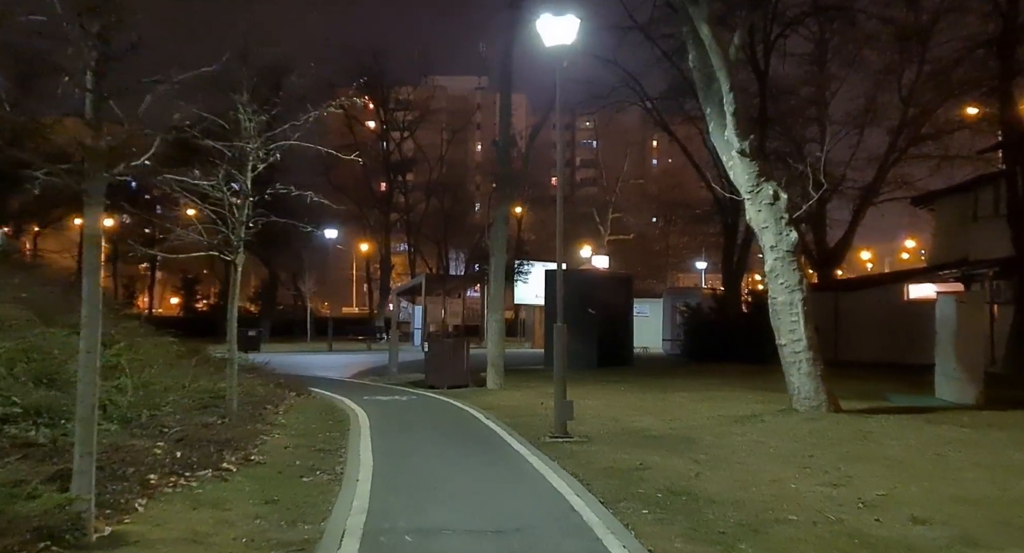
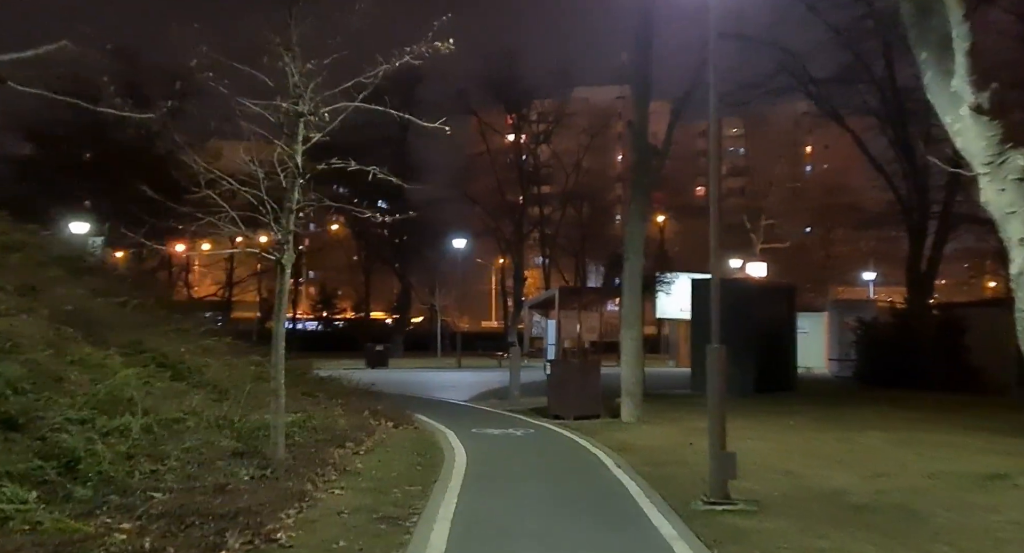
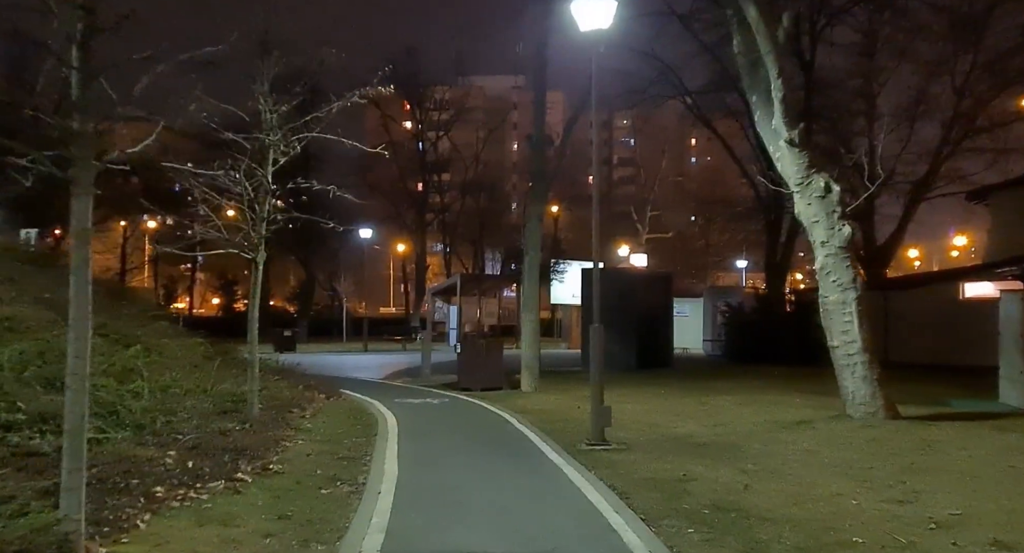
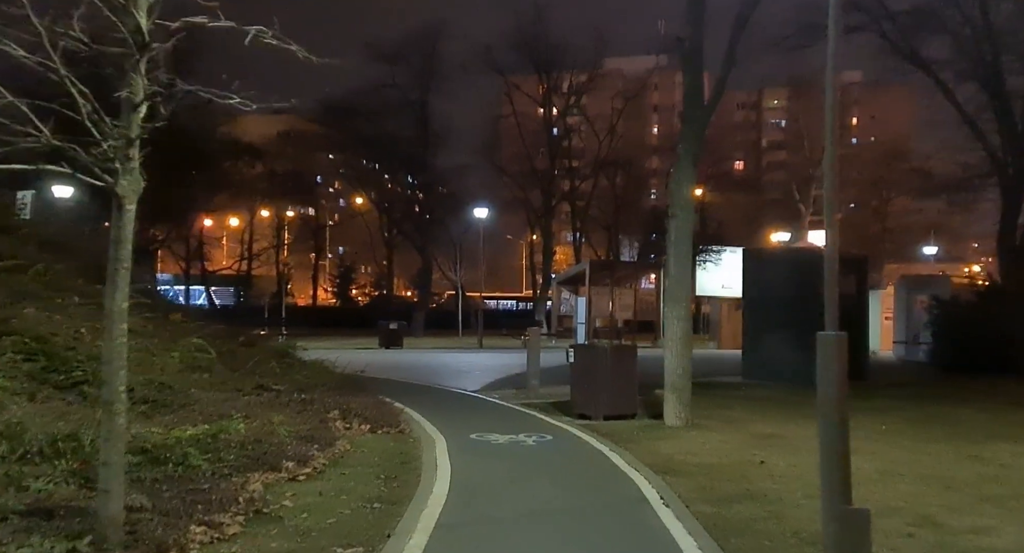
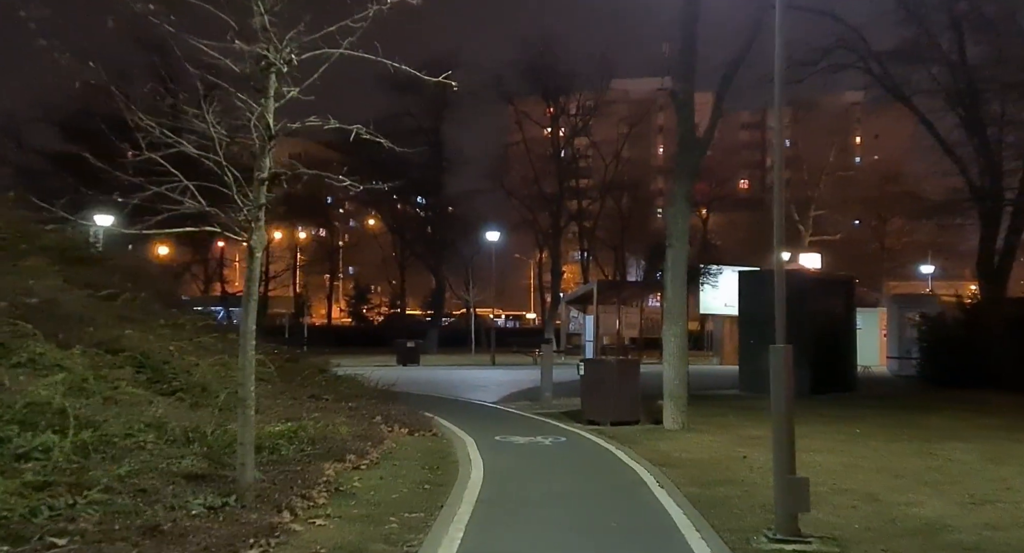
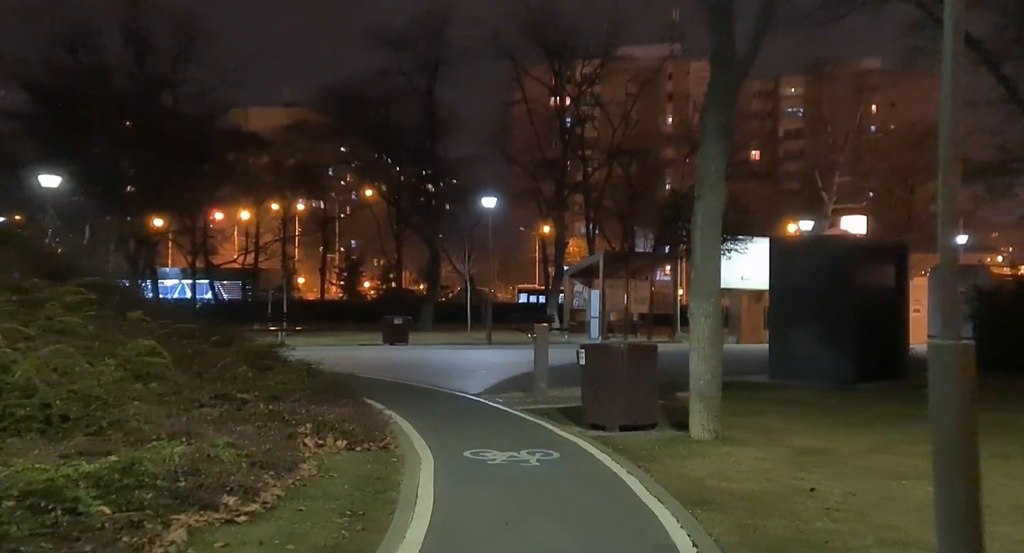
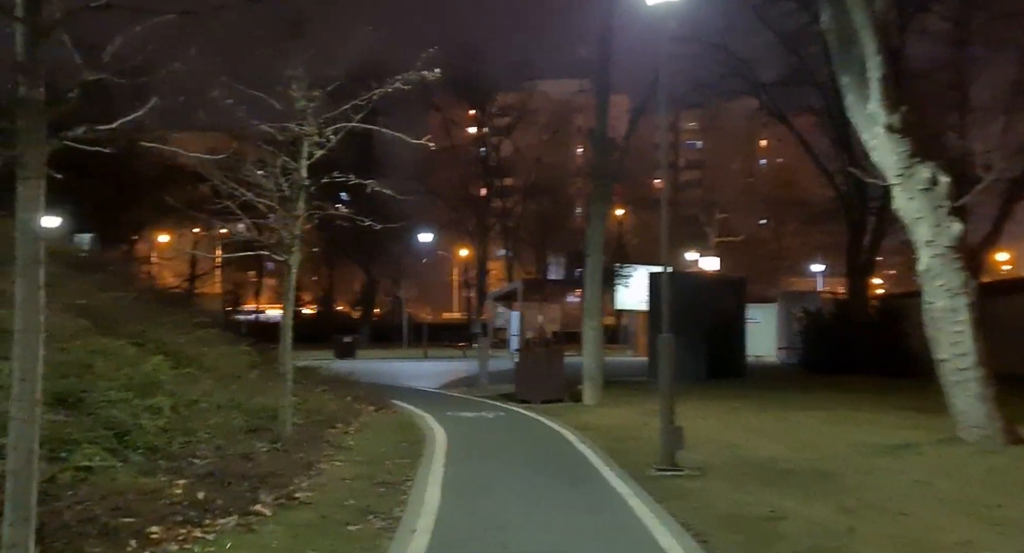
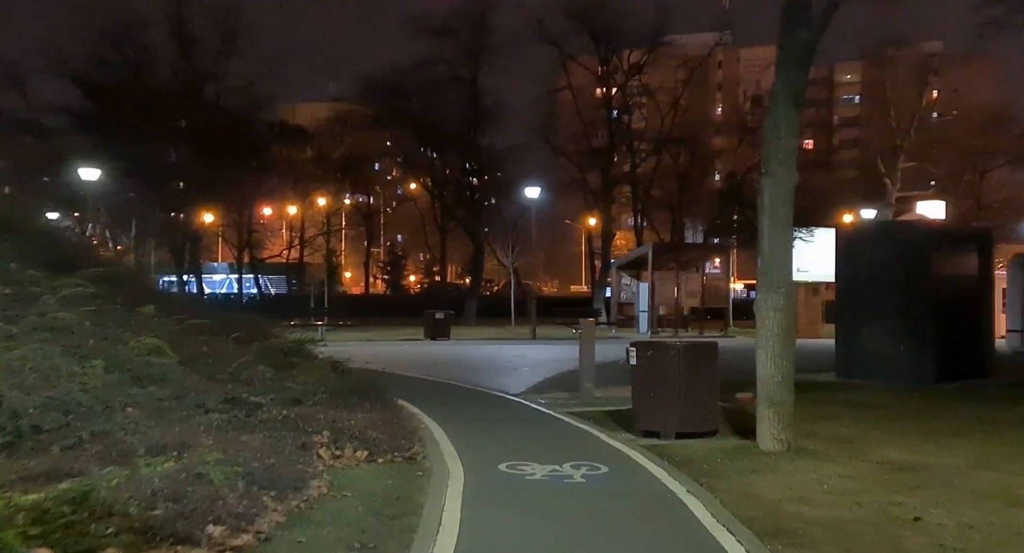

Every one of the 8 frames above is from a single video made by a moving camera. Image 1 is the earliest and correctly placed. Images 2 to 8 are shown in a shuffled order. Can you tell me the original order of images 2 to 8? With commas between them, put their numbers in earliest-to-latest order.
3, 7, 2, 5, 4, 6, 8
